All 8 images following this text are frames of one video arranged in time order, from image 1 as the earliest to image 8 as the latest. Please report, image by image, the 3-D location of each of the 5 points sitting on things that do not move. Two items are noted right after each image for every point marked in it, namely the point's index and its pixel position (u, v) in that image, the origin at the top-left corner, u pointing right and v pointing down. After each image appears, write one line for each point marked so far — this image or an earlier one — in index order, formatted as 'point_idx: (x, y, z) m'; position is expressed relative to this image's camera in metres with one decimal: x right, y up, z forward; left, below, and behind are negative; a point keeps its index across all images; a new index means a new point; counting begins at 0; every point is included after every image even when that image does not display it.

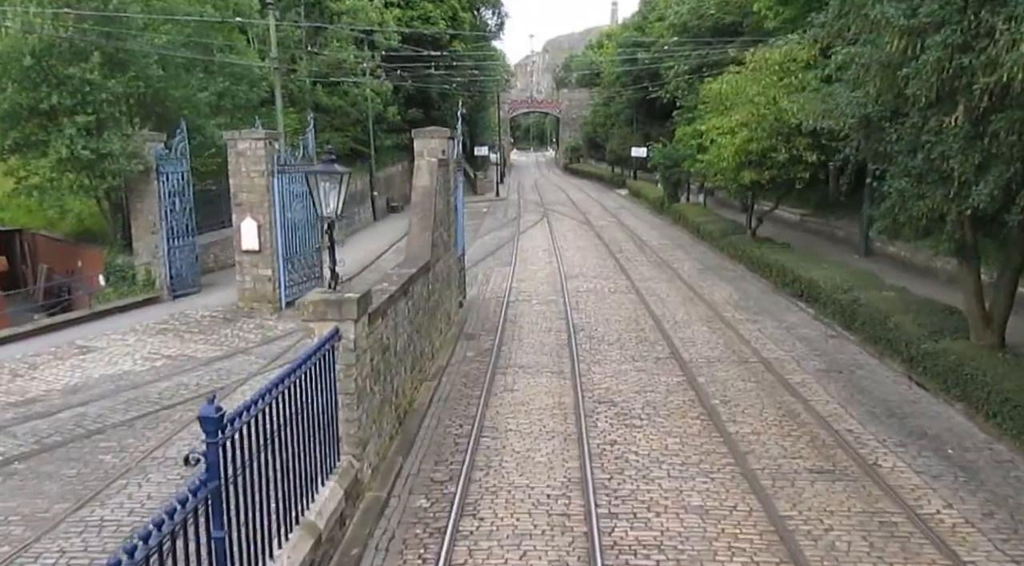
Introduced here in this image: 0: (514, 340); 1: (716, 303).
0: (0.0, -1.0, +13.9) m
1: (+4.3, -0.4, +16.7) m
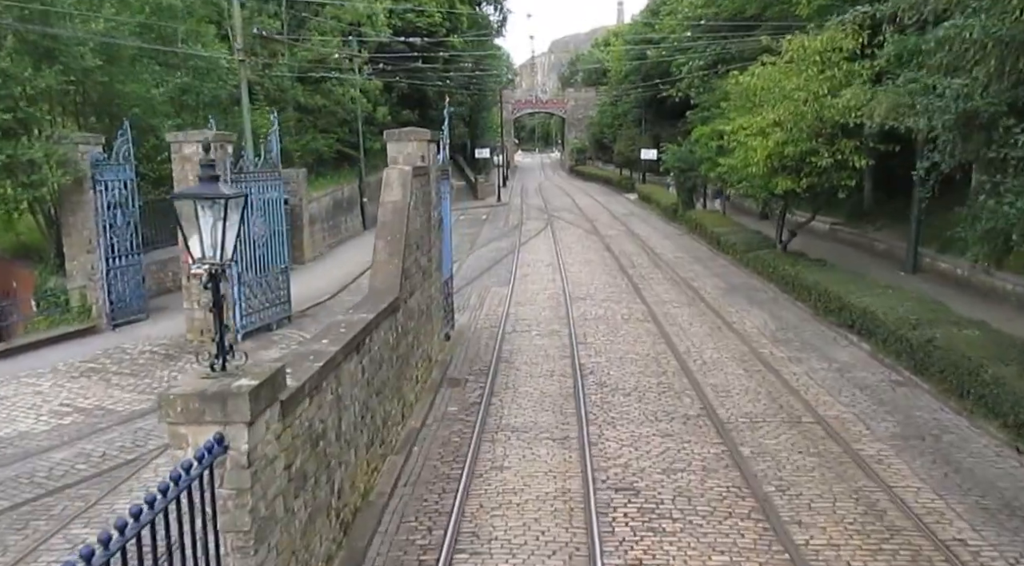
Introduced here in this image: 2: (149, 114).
0: (-0.1, -1.5, +11.3) m
1: (+4.2, -0.9, +14.1) m
2: (-8.1, +3.8, +17.8) m
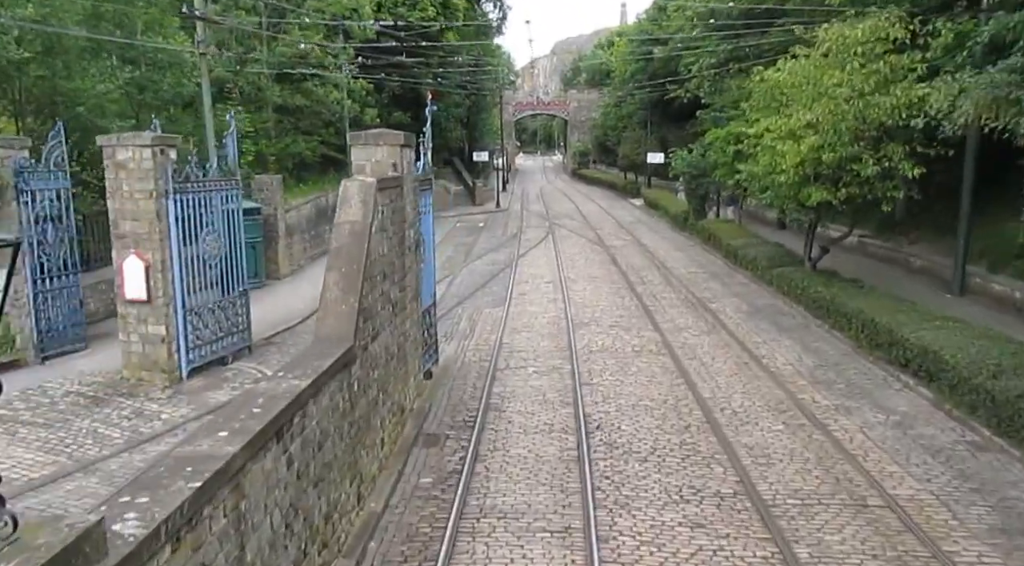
0: (-0.2, -1.9, +9.2) m
1: (+4.1, -1.4, +12.0) m
2: (-8.2, +3.4, +15.8) m
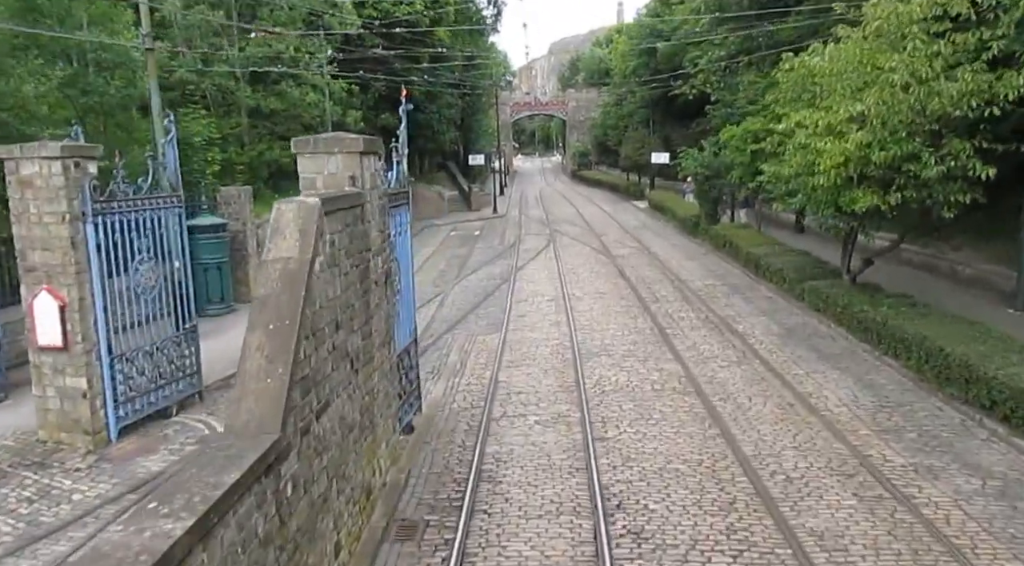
0: (-0.2, -2.3, +7.1) m
1: (+4.1, -1.7, +9.9) m
2: (-8.3, +2.8, +13.7) m
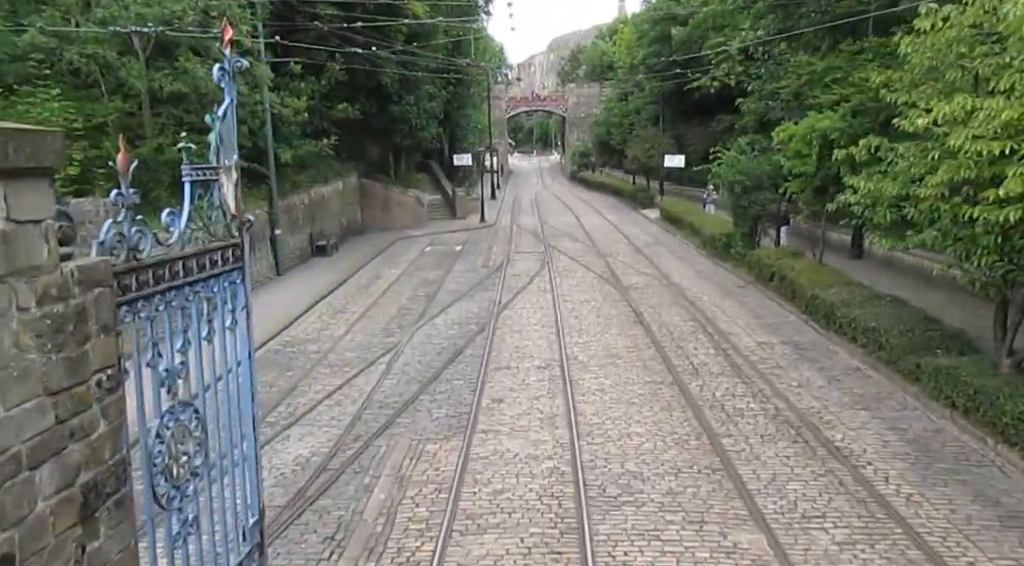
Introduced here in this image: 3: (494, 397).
0: (-0.6, -3.3, +1.7) m
1: (+3.7, -2.7, +4.5) m
2: (-8.7, +1.9, +8.2) m
3: (-0.3, -1.6, +11.3) m
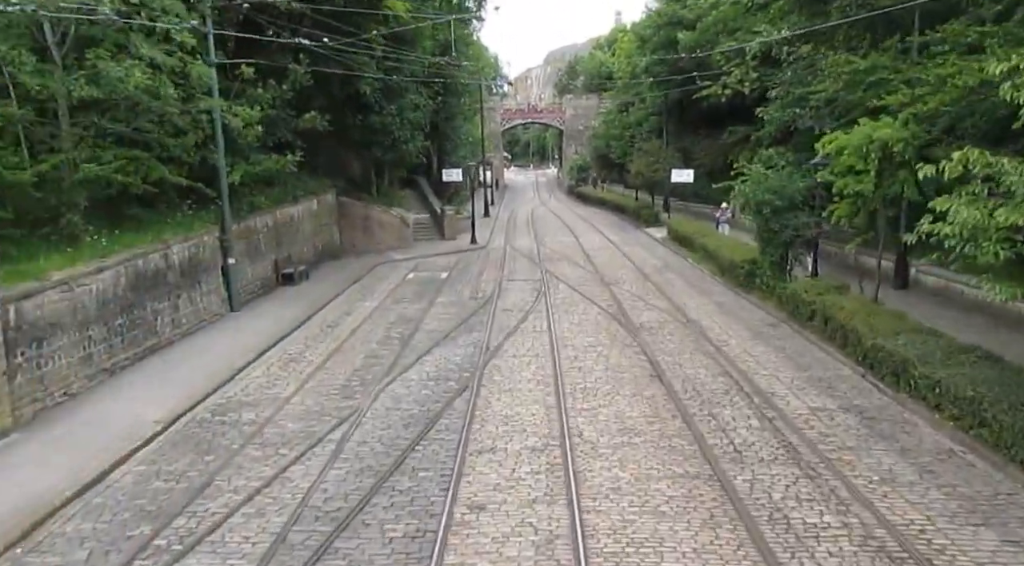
0: (-0.7, -3.8, -1.3) m
1: (+3.5, -3.3, +1.5) m
2: (-8.8, +1.3, +5.3) m
3: (-0.4, -2.3, +8.3) m
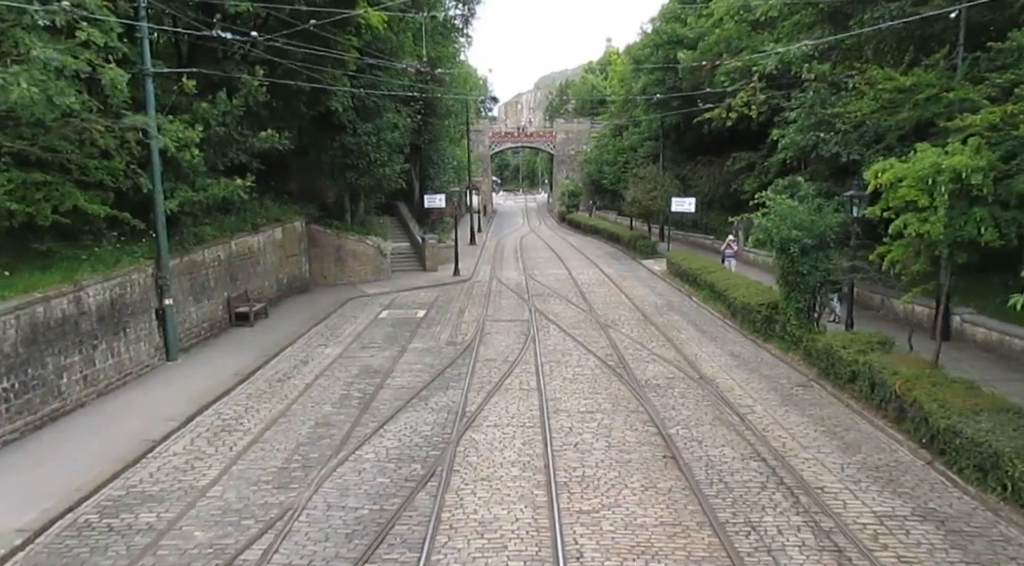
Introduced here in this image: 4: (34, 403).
0: (-0.8, -4.1, -4.0) m
1: (+3.4, -3.7, -1.1) m
2: (-9.0, +0.8, +2.6) m
3: (-0.6, -2.9, +5.7) m
4: (-6.8, -1.7, +11.5) m
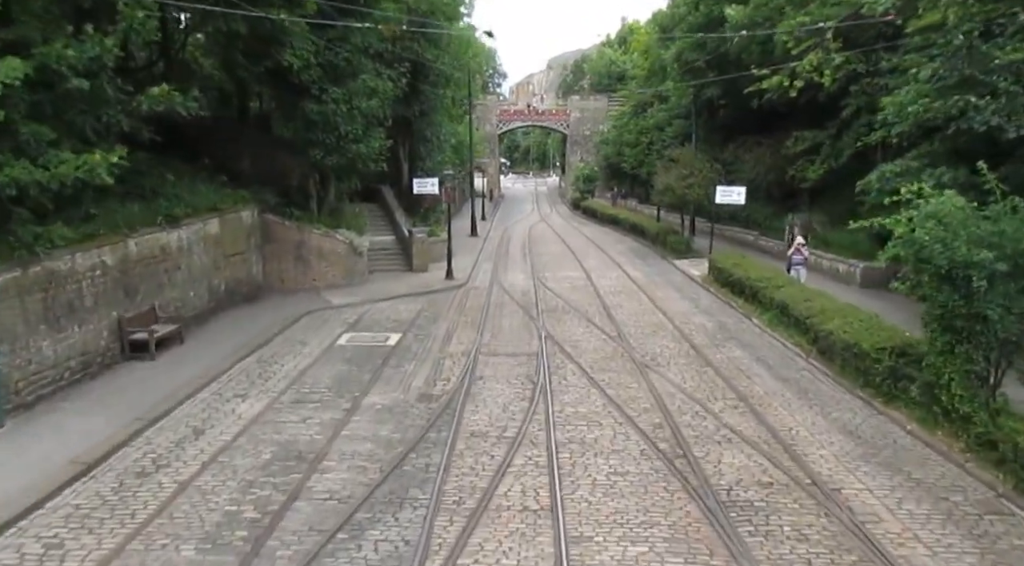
0: (-1.0, -5.0, -9.4) m
1: (+3.2, -4.6, -6.6) m
2: (-9.1, +0.2, -2.8) m
3: (-0.8, -3.5, +0.2) m
4: (-6.9, -2.2, +6.0) m
